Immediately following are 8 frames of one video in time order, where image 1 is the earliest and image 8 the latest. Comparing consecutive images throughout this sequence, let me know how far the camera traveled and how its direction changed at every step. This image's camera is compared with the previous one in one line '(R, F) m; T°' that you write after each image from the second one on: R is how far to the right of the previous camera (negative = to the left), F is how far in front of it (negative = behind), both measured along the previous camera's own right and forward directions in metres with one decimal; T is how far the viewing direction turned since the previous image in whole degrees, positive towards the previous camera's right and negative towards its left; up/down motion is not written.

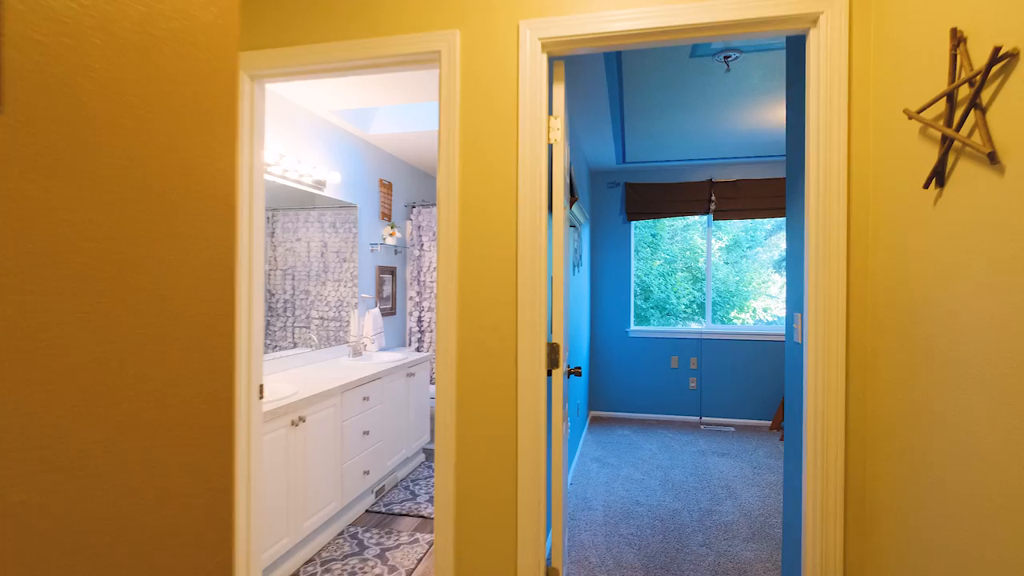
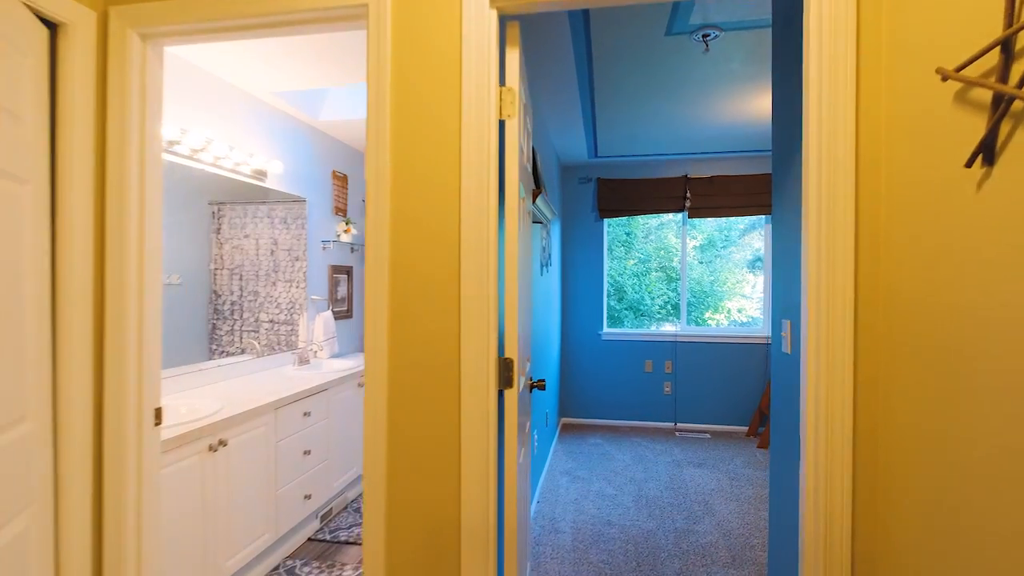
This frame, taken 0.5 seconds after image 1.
(+0.1, +0.3) m; +3°
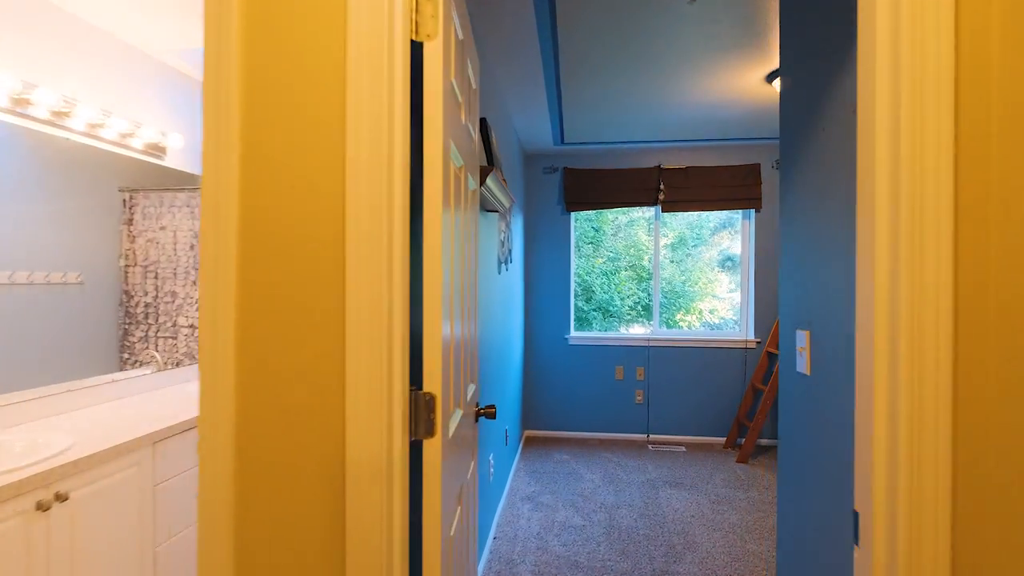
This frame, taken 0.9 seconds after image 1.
(+0.1, +0.4) m; +3°
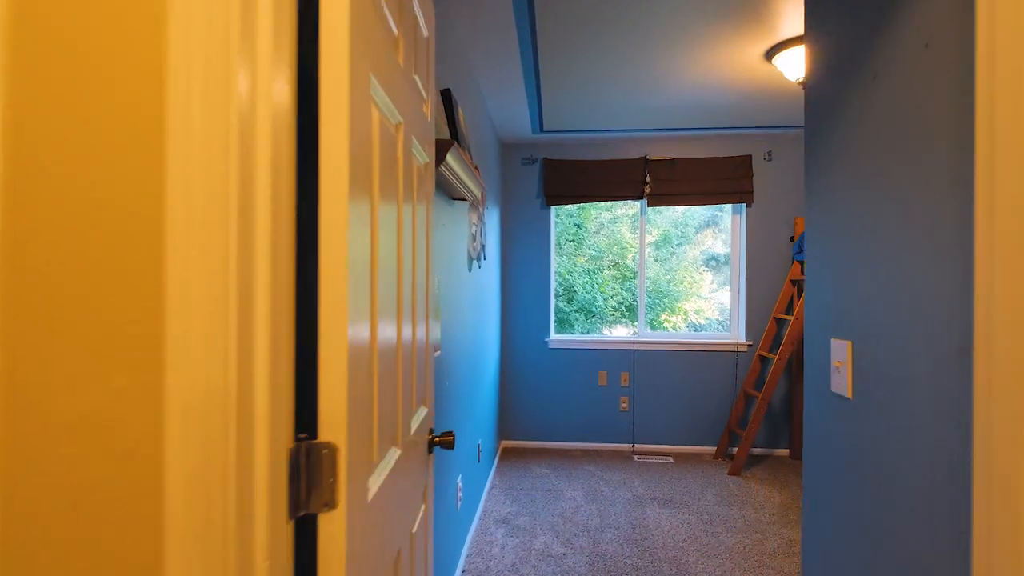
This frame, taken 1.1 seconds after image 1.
(0.0, +0.3) m; +2°
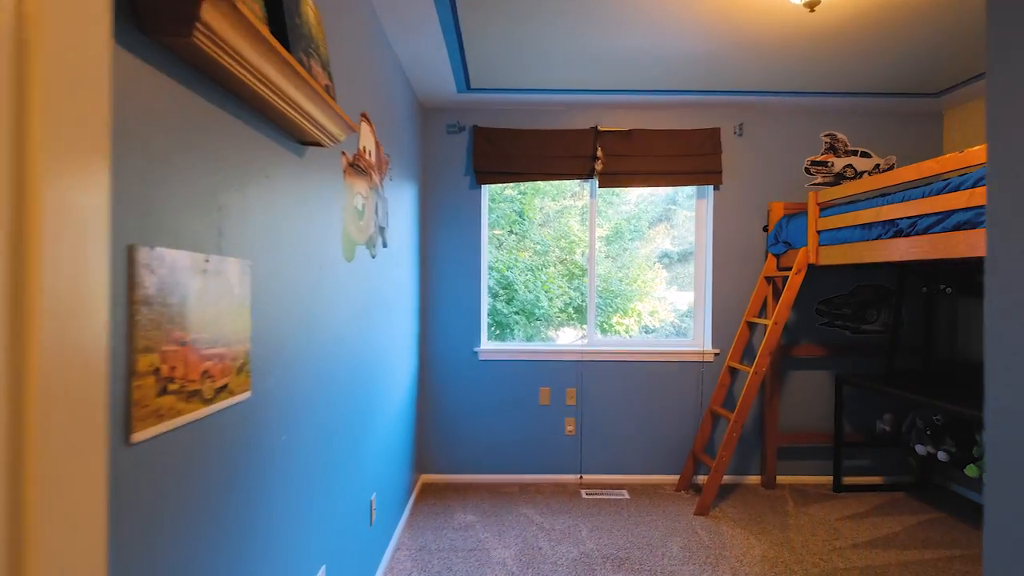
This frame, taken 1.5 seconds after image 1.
(+0.2, +0.7) m; +5°
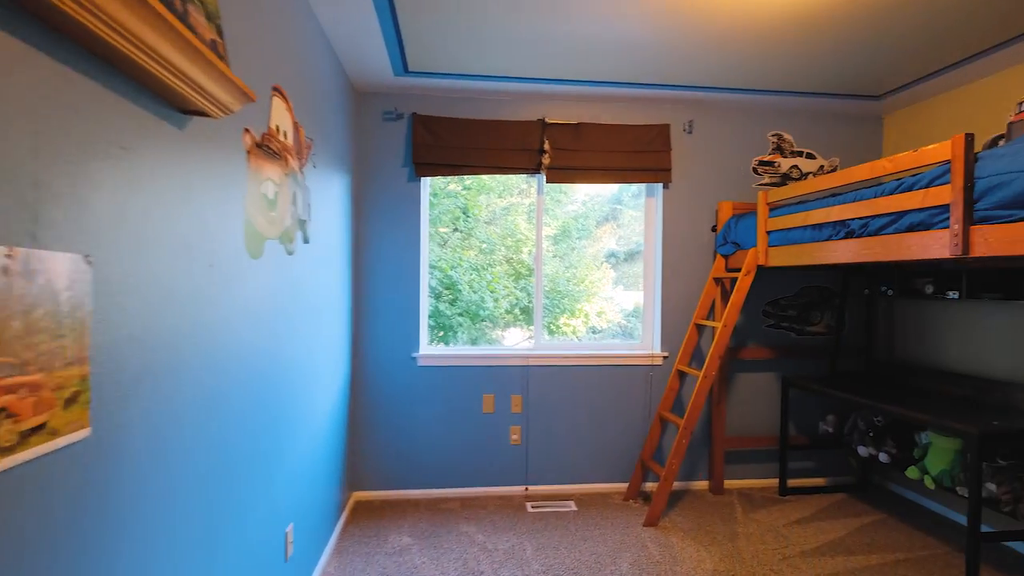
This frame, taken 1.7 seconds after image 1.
(0.0, +0.2) m; +6°
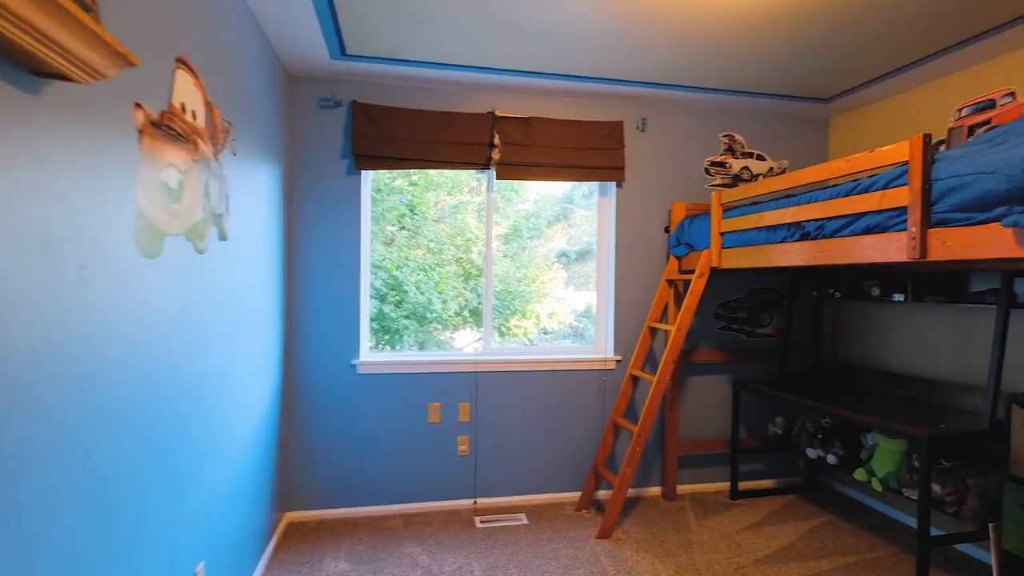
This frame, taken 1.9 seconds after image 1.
(0.0, +0.2) m; +5°
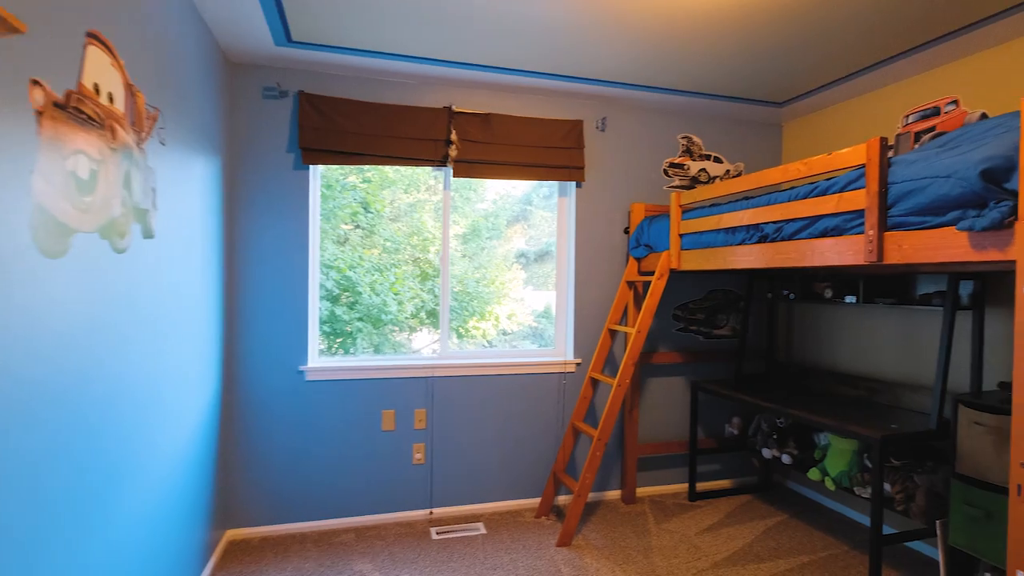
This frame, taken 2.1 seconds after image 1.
(0.0, +0.1) m; +4°
